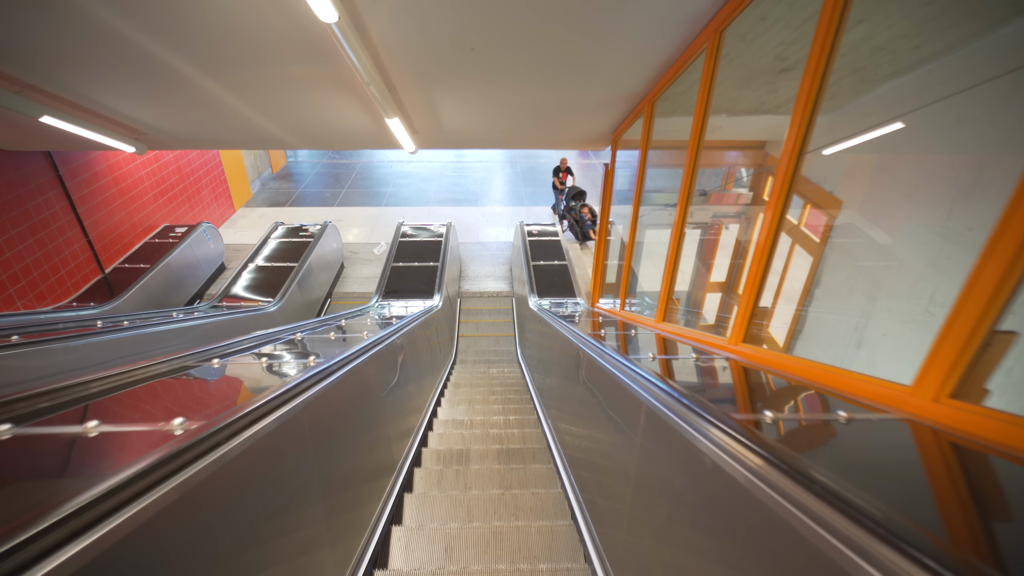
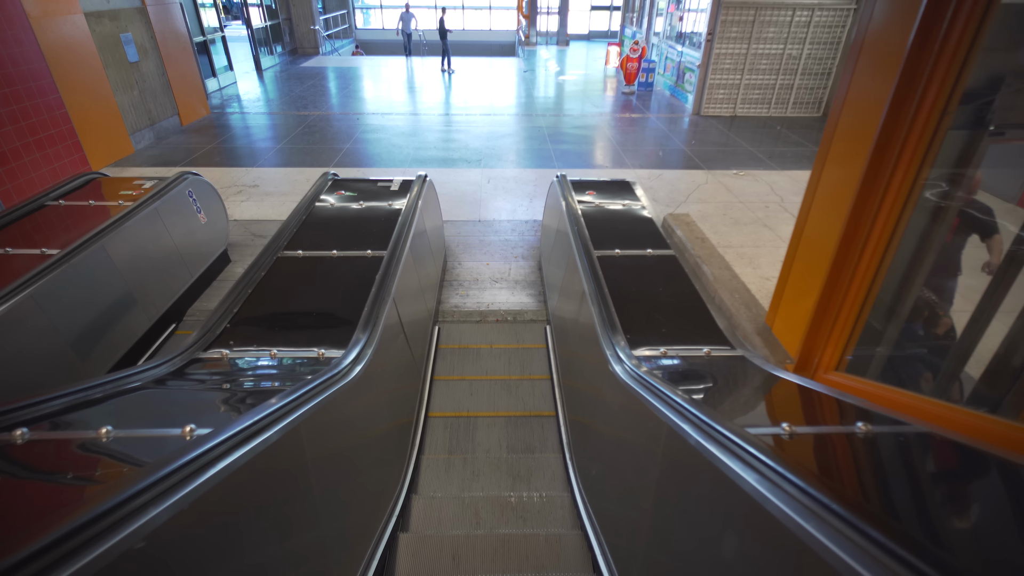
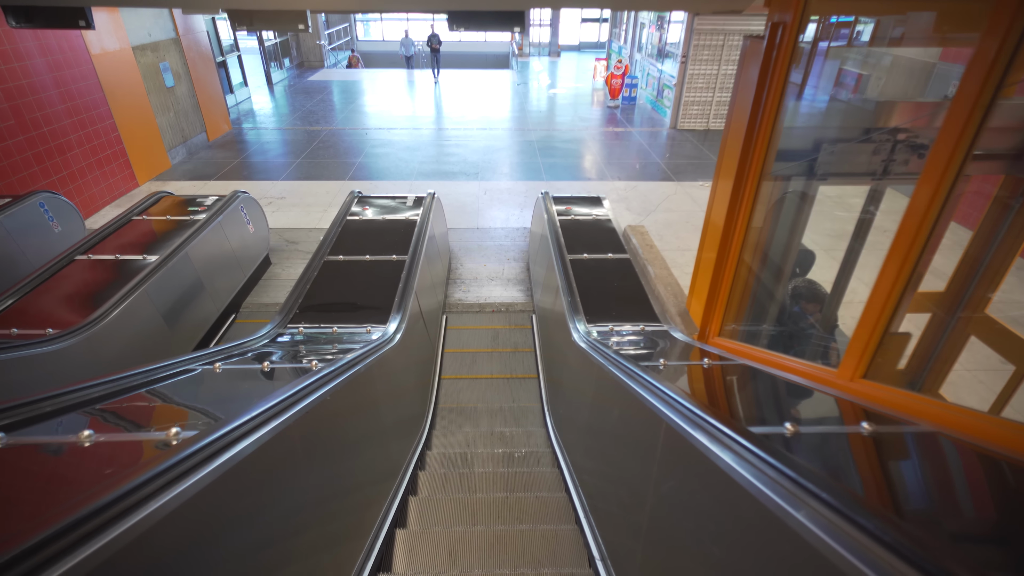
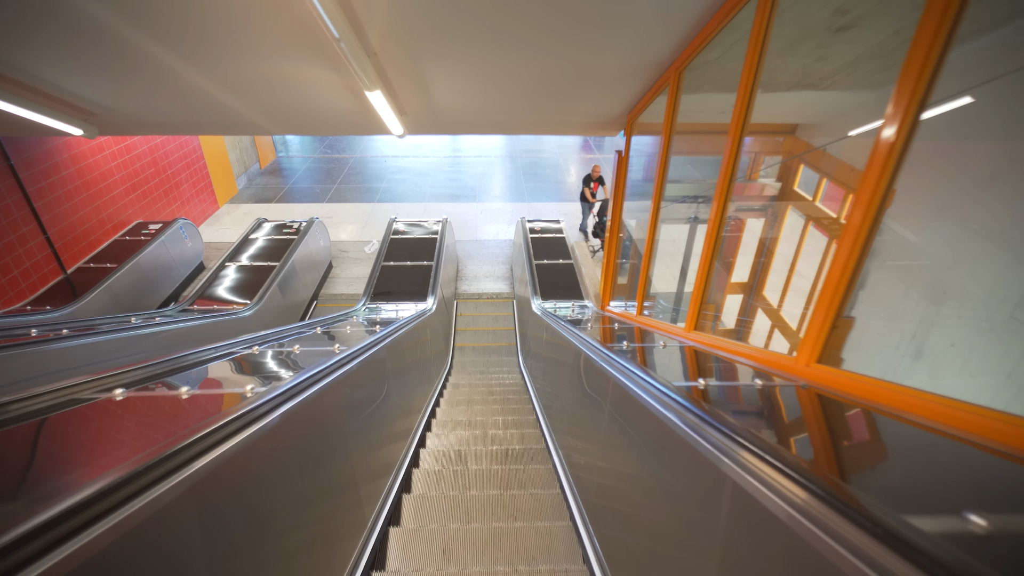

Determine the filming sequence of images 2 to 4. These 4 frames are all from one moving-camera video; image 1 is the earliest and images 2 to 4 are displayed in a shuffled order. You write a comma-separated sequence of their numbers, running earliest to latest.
4, 3, 2
